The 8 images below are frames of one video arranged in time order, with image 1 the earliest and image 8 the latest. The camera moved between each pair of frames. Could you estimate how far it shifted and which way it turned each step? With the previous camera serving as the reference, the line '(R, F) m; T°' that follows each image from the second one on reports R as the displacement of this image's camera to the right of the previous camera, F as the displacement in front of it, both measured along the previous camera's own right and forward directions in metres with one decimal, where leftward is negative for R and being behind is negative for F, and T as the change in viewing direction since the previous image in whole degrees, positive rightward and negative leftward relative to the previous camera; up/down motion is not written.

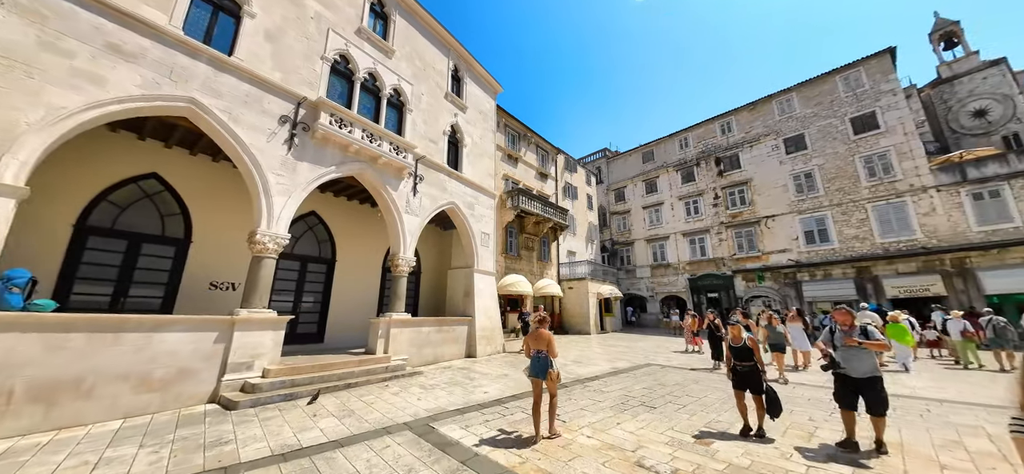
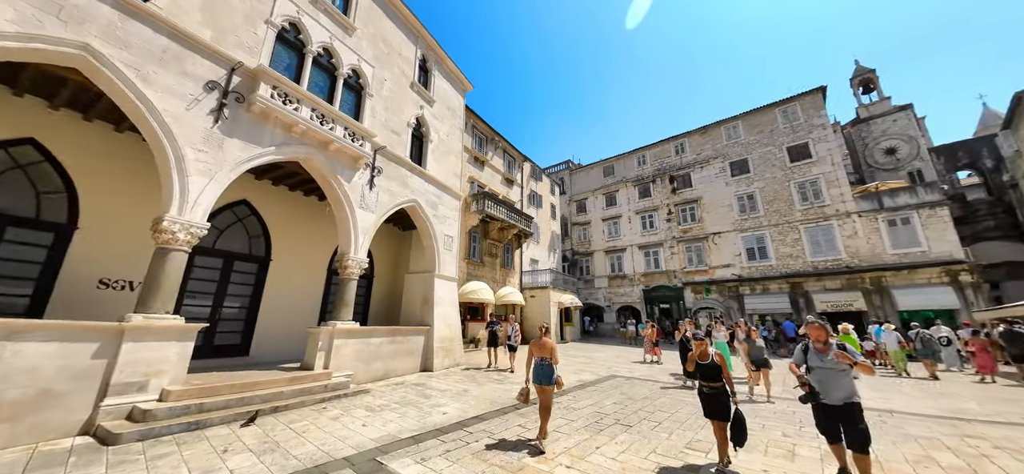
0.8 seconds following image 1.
(-0.2, +0.7) m; +7°
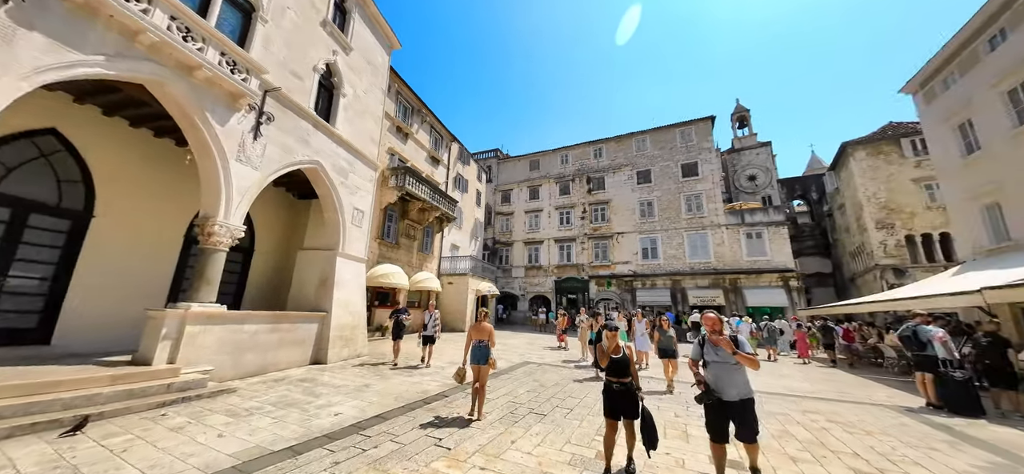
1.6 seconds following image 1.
(-0.1, +0.6) m; +14°
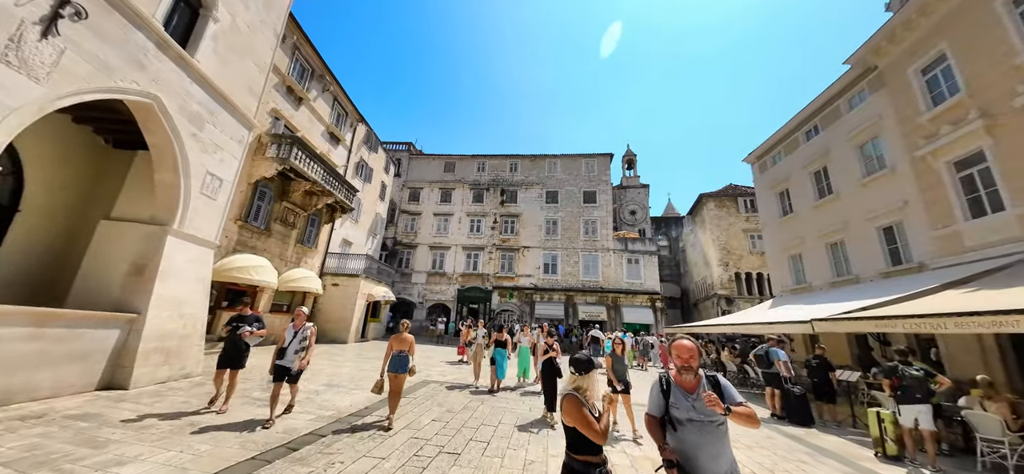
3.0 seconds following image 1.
(-0.5, +1.0) m; +17°
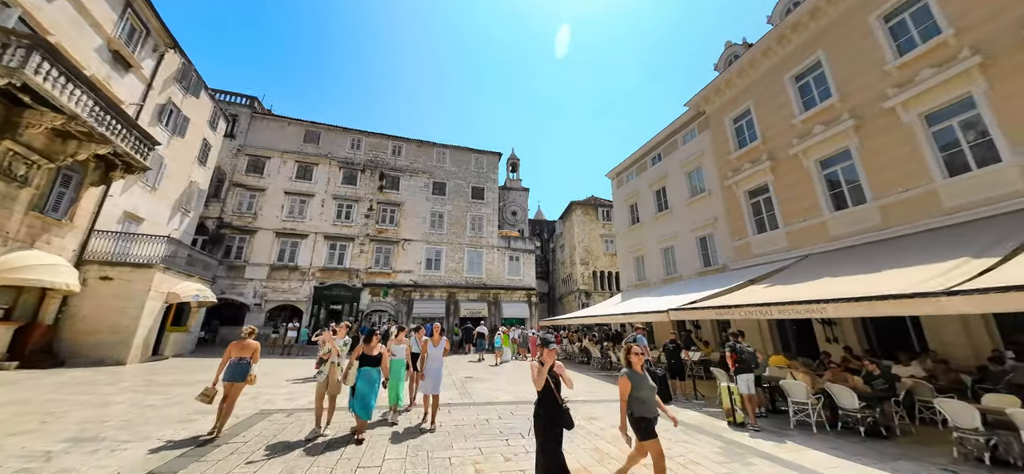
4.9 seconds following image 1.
(-0.5, +1.1) m; +22°
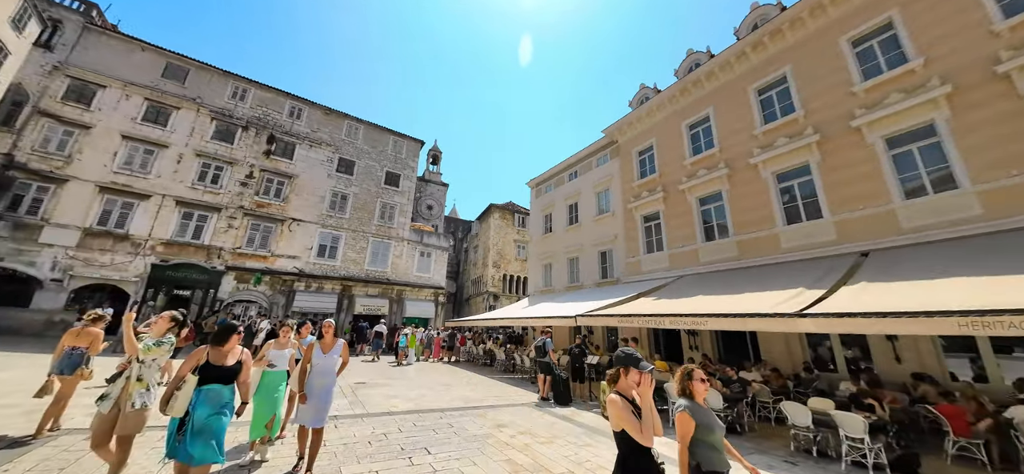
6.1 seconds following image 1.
(-0.4, +0.4) m; +16°
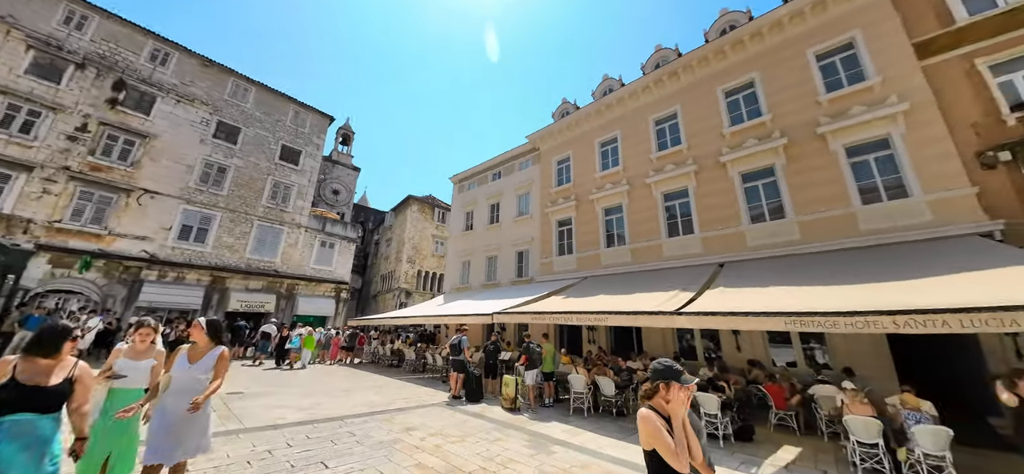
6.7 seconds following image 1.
(-0.4, +0.1) m; +16°
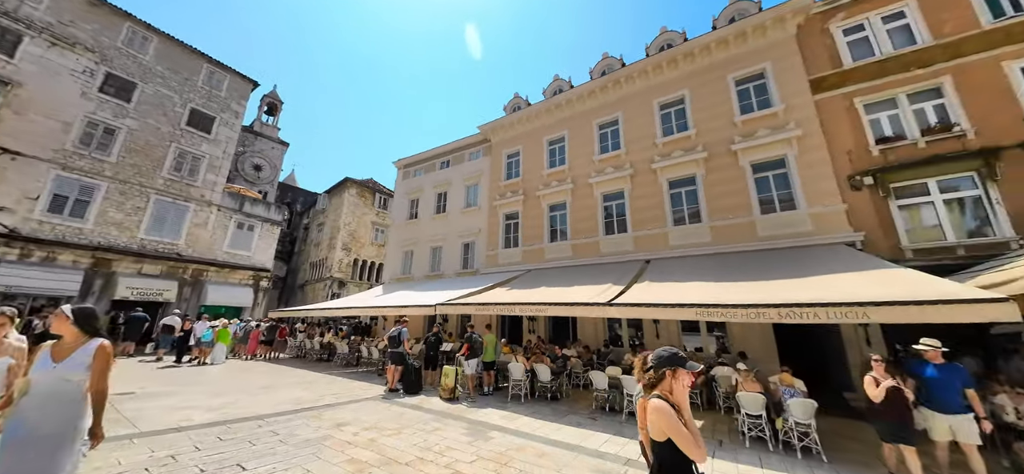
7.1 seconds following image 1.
(-0.2, -0.1) m; +10°
